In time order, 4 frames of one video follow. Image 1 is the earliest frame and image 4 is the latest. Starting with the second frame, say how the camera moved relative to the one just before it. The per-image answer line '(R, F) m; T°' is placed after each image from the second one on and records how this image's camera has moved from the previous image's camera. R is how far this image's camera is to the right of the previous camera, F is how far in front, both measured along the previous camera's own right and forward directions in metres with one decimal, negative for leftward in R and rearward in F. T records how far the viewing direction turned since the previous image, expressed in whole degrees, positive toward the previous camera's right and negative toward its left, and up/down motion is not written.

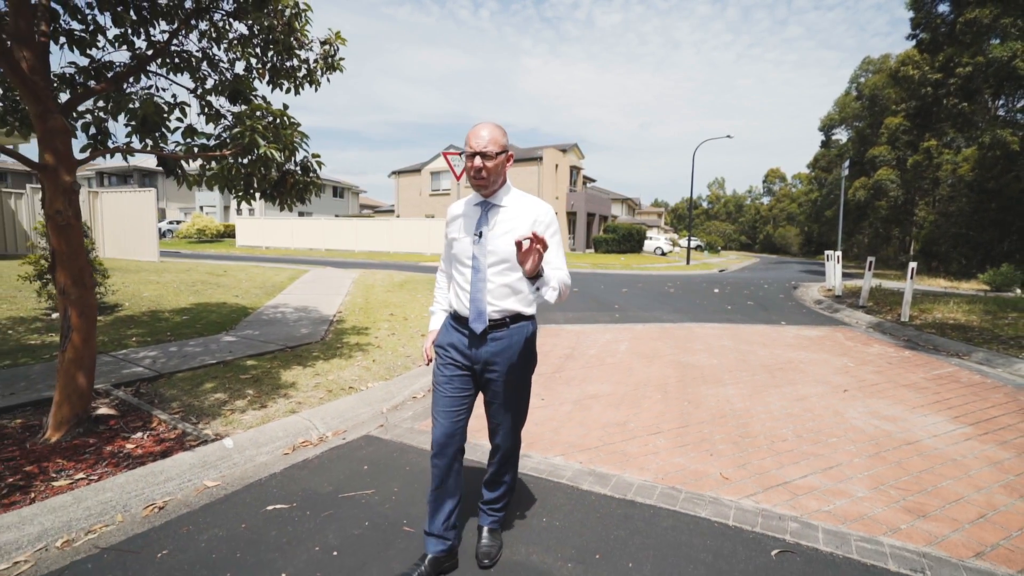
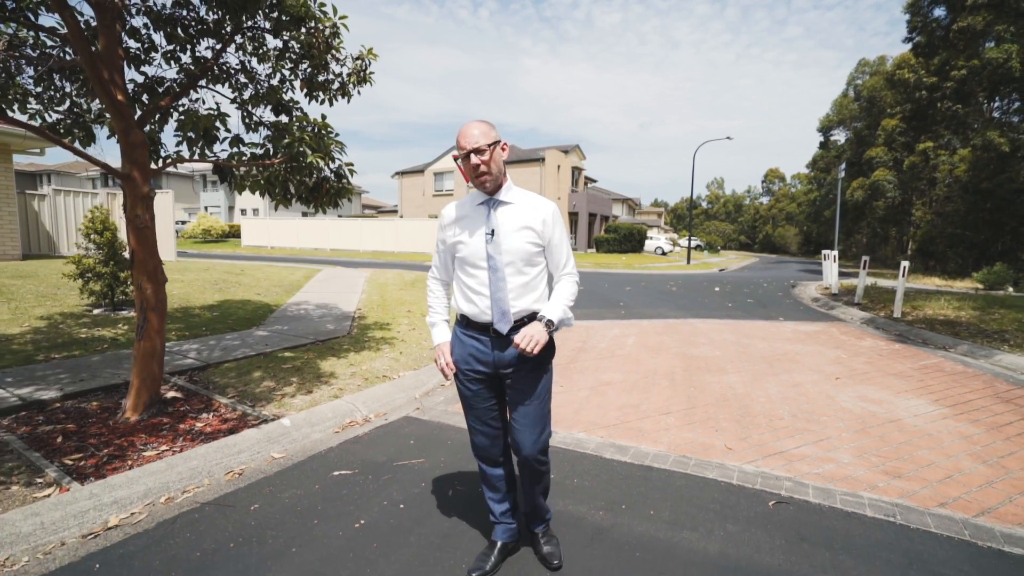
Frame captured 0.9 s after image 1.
(-0.2, -0.4) m; 0°
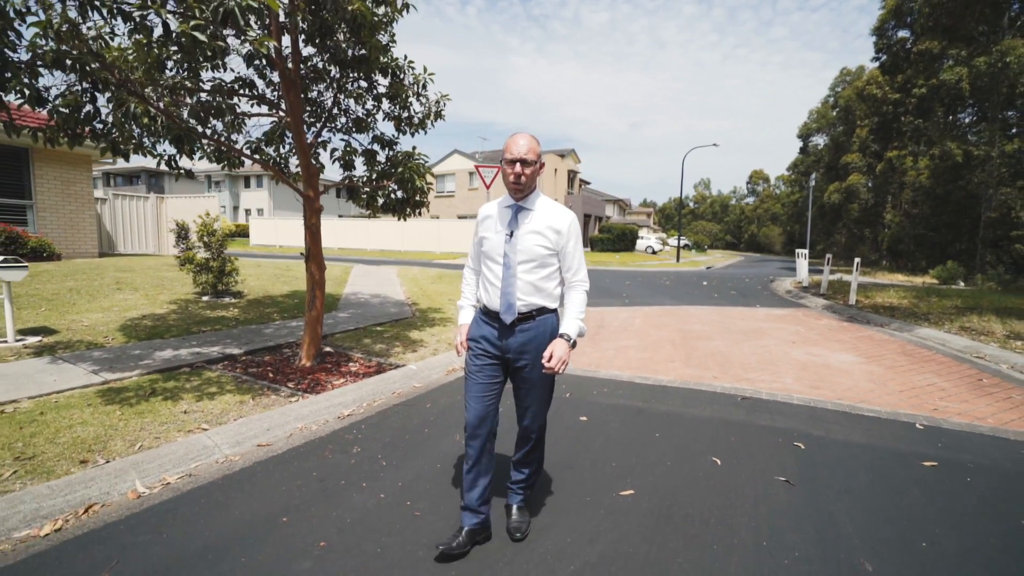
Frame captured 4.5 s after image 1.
(-0.7, -1.7) m; +1°
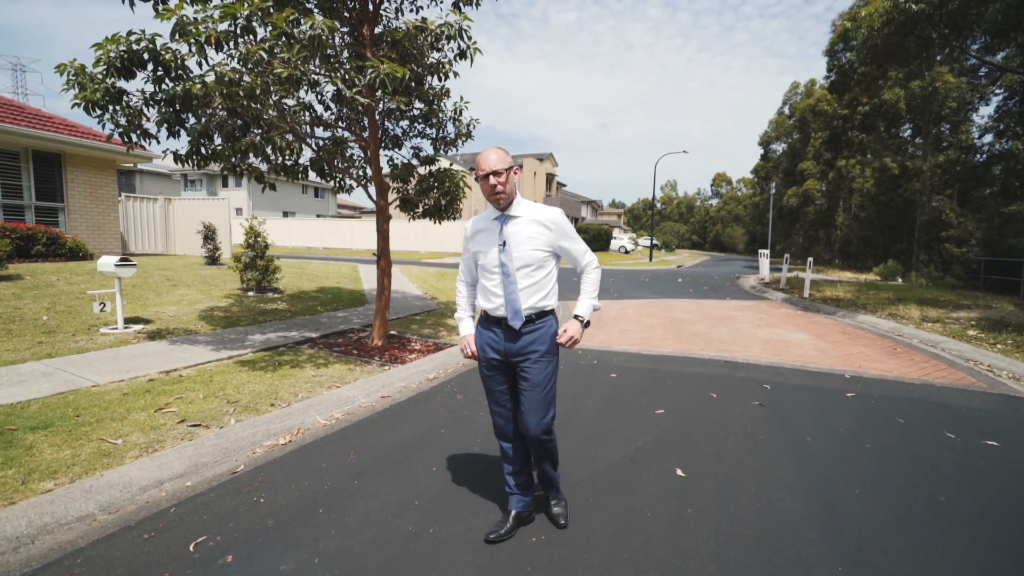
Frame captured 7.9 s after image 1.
(-0.8, -1.3) m; +4°
